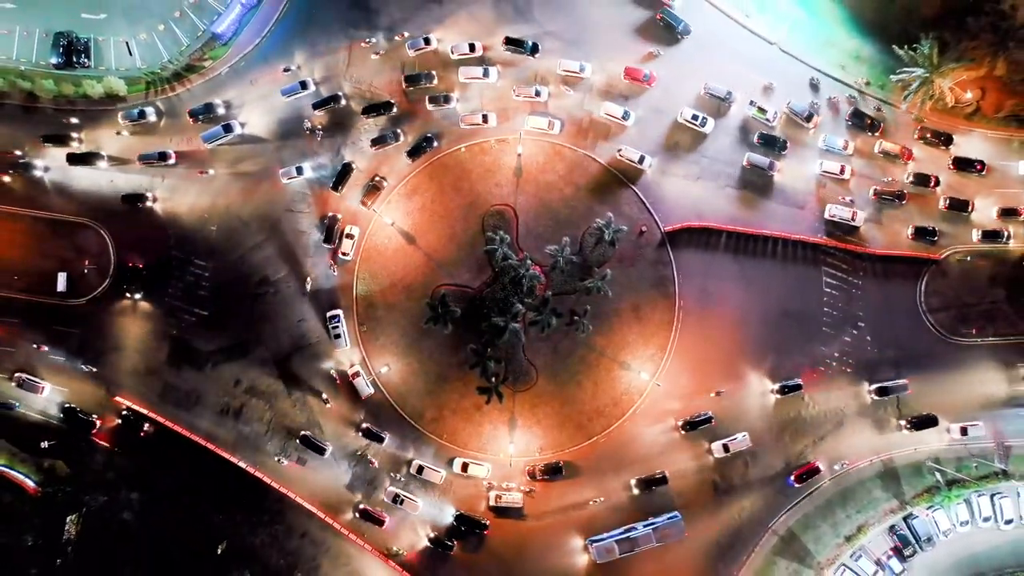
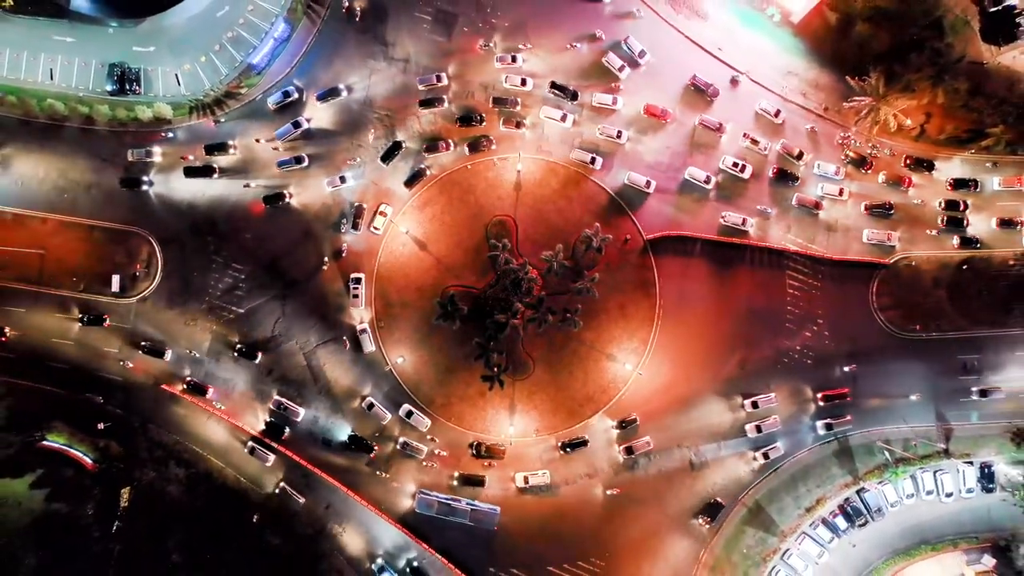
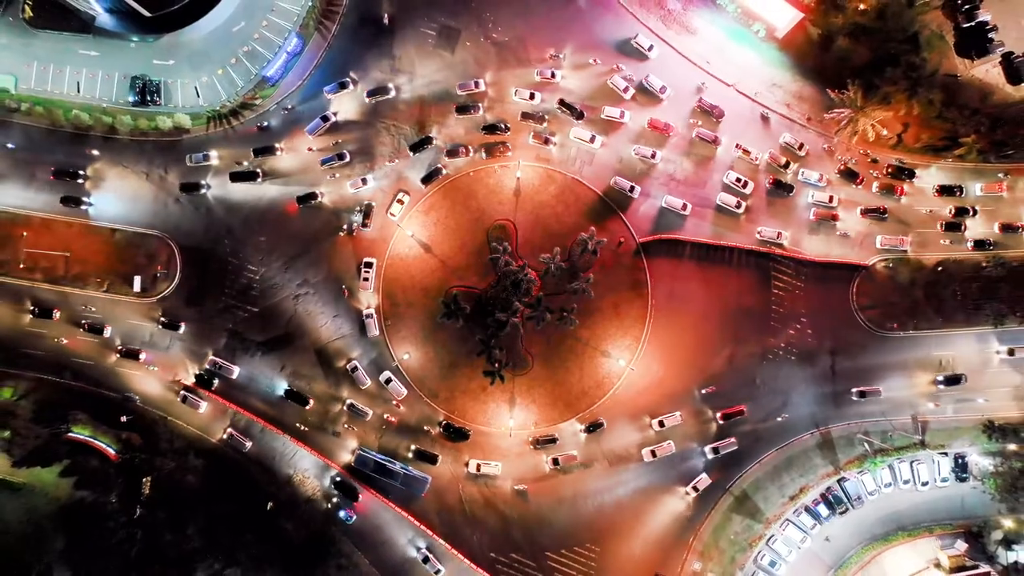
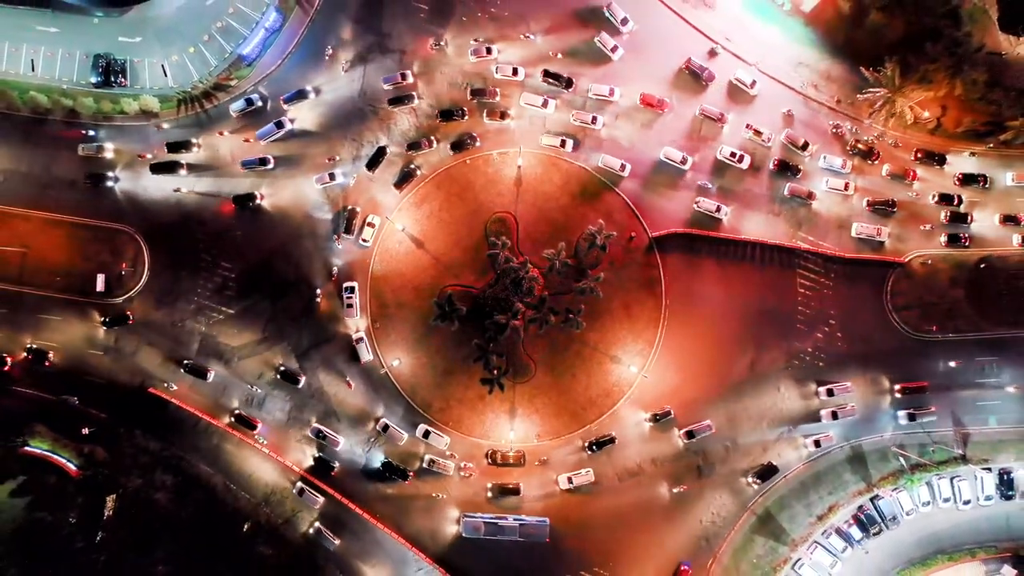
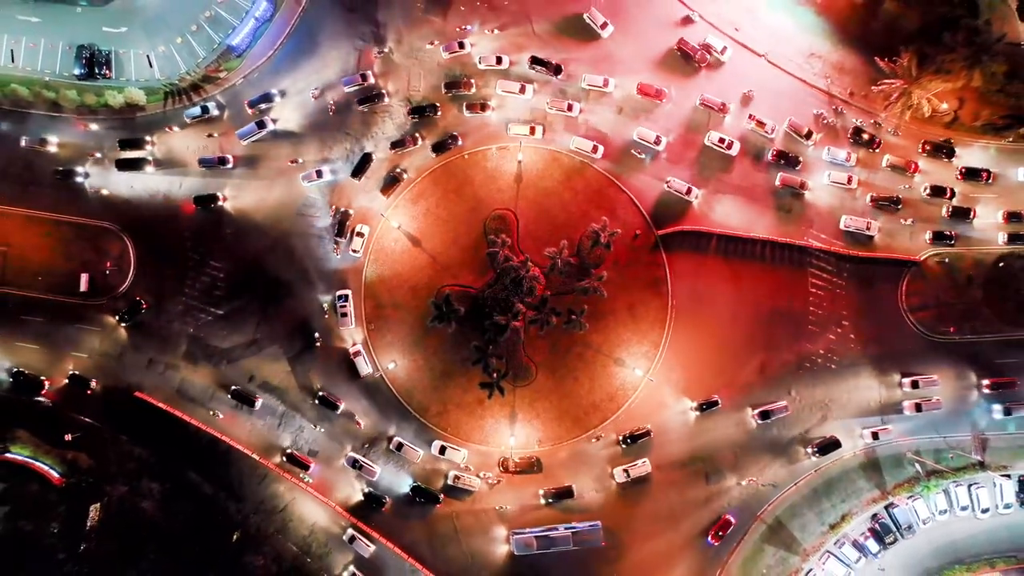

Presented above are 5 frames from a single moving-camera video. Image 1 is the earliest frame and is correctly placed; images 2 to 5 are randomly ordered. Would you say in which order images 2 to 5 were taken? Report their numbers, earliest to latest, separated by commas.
5, 4, 2, 3
